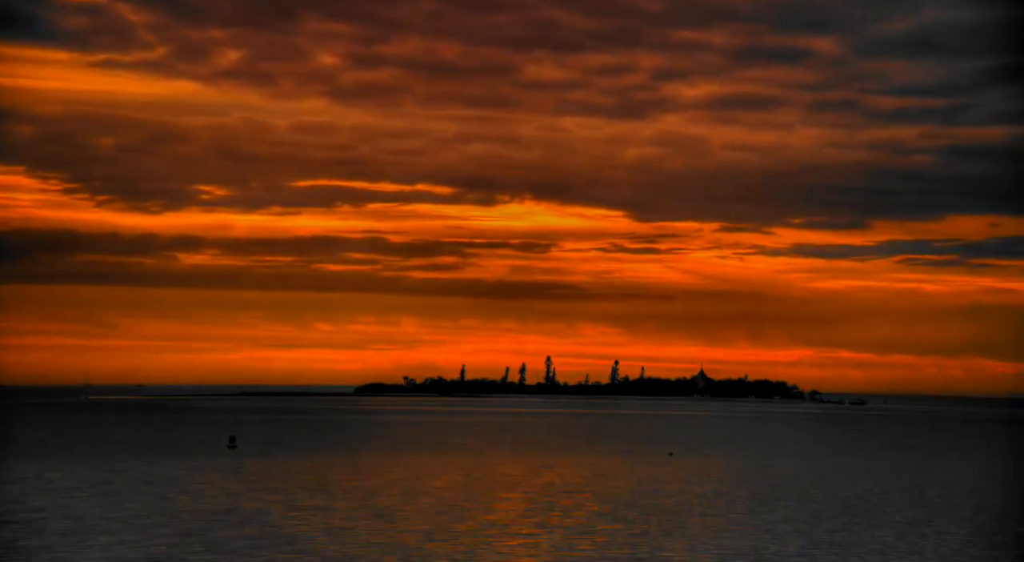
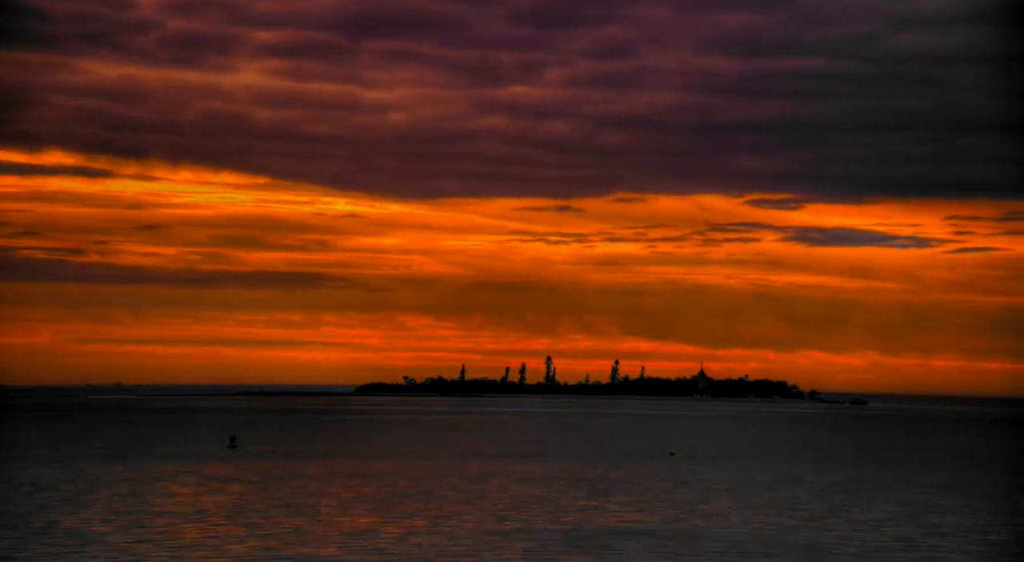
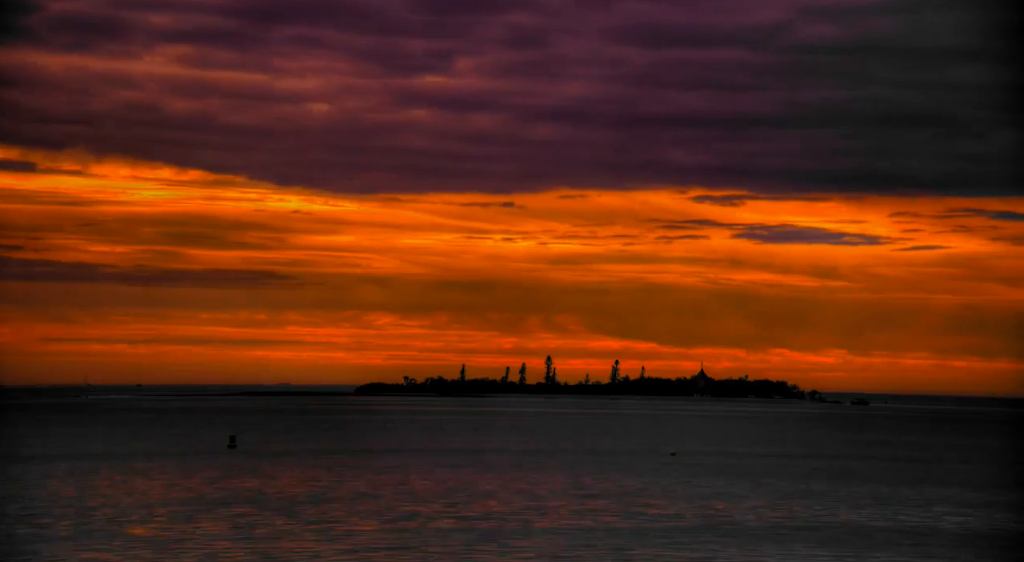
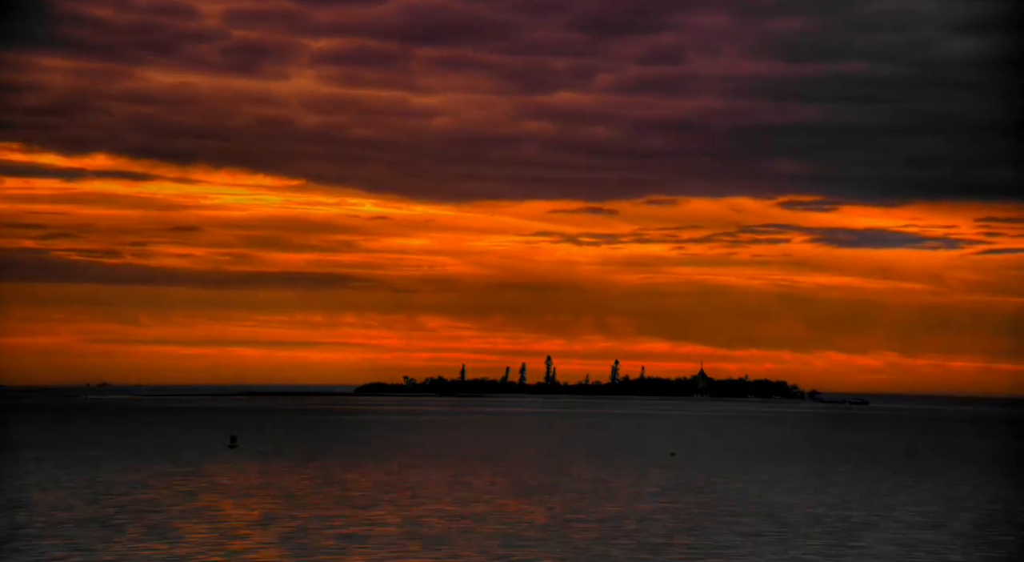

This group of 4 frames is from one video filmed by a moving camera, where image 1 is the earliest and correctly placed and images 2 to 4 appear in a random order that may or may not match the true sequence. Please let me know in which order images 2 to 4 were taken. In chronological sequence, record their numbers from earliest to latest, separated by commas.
4, 2, 3
